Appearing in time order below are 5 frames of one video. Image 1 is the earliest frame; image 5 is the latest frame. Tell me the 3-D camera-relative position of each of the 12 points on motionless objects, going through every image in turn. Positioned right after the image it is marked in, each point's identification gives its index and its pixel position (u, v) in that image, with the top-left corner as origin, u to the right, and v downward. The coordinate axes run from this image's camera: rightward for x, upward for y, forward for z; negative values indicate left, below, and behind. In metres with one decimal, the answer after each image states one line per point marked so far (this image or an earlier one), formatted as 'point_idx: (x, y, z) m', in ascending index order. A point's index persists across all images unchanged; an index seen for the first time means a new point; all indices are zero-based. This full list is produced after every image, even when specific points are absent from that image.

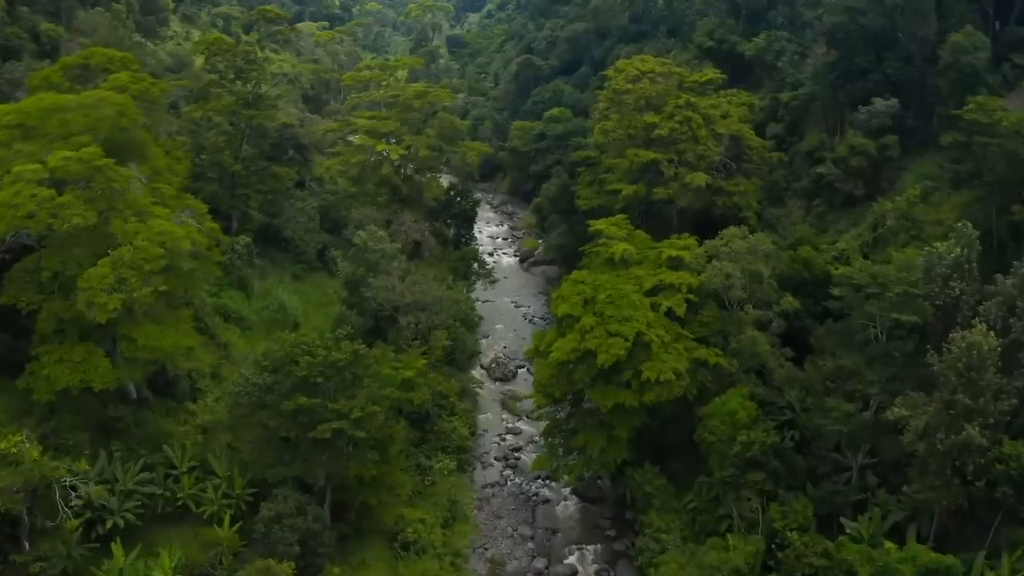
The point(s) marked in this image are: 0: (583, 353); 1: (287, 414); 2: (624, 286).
0: (+1.6, -1.5, +17.7) m
1: (-4.6, -2.6, +16.3) m
2: (+2.6, 0.0, +18.5) m
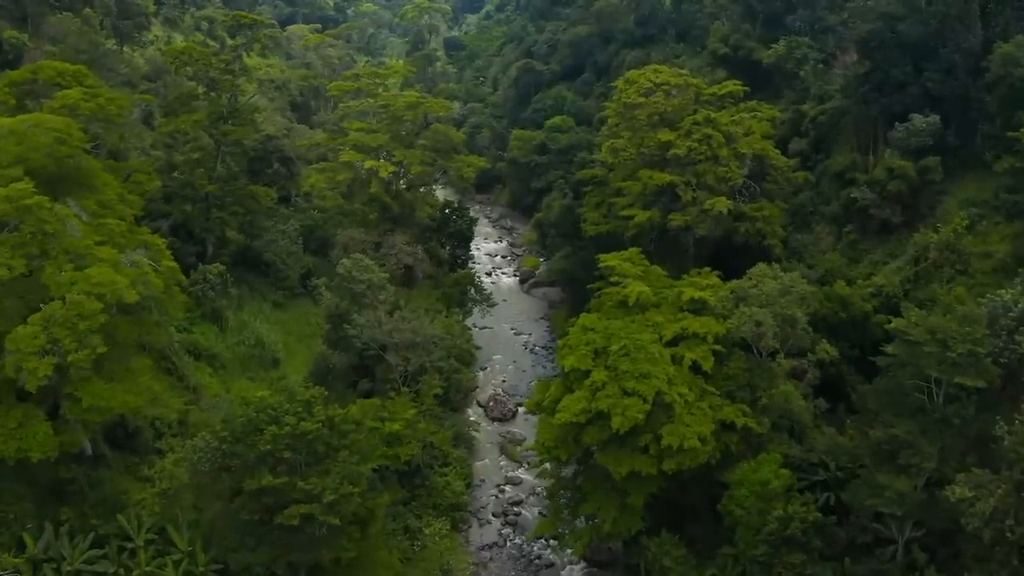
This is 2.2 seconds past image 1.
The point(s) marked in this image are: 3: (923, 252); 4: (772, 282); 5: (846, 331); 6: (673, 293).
0: (+1.6, -2.5, +15.4) m
1: (-4.6, -3.6, +14.0) m
2: (+2.6, -1.0, +16.2) m
3: (+10.2, +0.9, +19.7) m
4: (+5.6, +0.1, +17.2) m
5: (+7.9, -1.0, +18.9) m
6: (+3.5, -0.1, +17.4) m
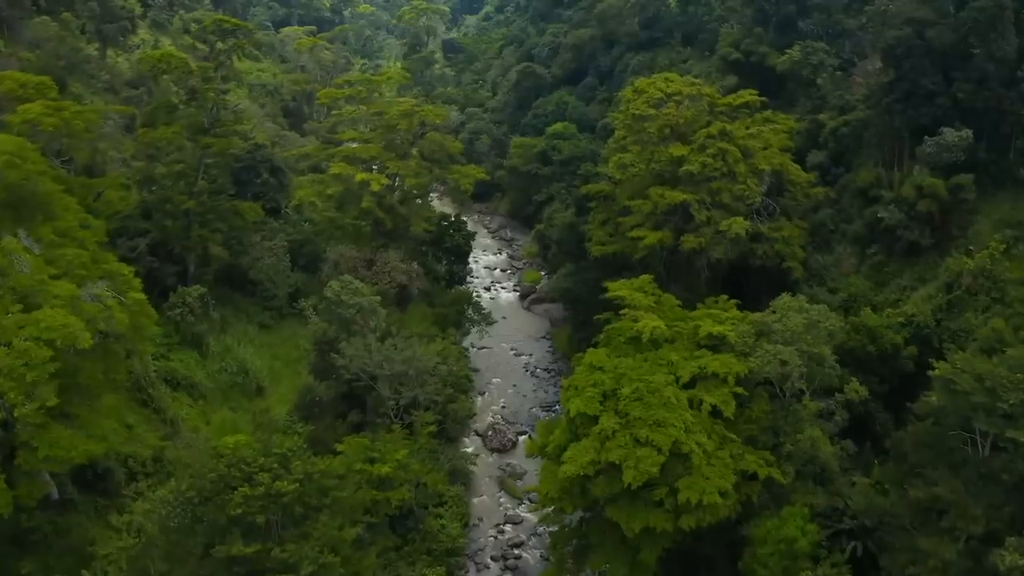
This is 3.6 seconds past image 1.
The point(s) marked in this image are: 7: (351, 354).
0: (+1.6, -3.1, +14.0) m
1: (-4.6, -4.3, +12.5) m
2: (+2.6, -1.6, +14.7) m
3: (+10.2, +0.2, +18.2) m
4: (+5.6, -0.5, +15.7) m
5: (+7.9, -1.7, +17.4) m
6: (+3.5, -0.8, +15.9) m
7: (-4.0, -1.6, +19.9) m
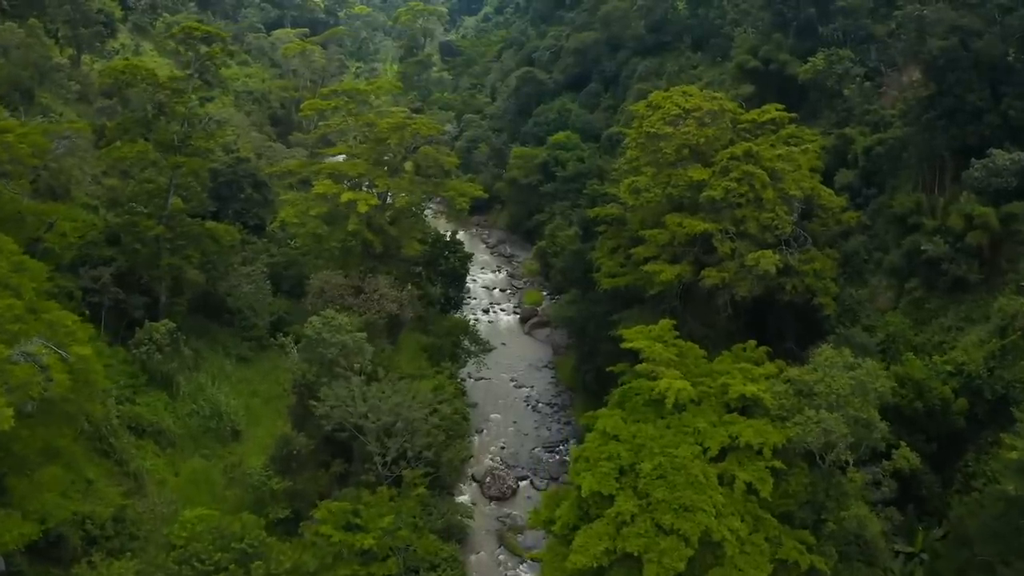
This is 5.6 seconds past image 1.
0: (+1.6, -4.0, +12.0) m
1: (-4.6, -5.2, +10.5) m
2: (+2.6, -2.5, +12.7) m
3: (+10.2, -0.7, +16.2) m
4: (+5.6, -1.4, +13.7) m
5: (+7.9, -2.6, +15.4) m
6: (+3.5, -1.7, +13.9) m
7: (-4.0, -2.5, +17.9) m
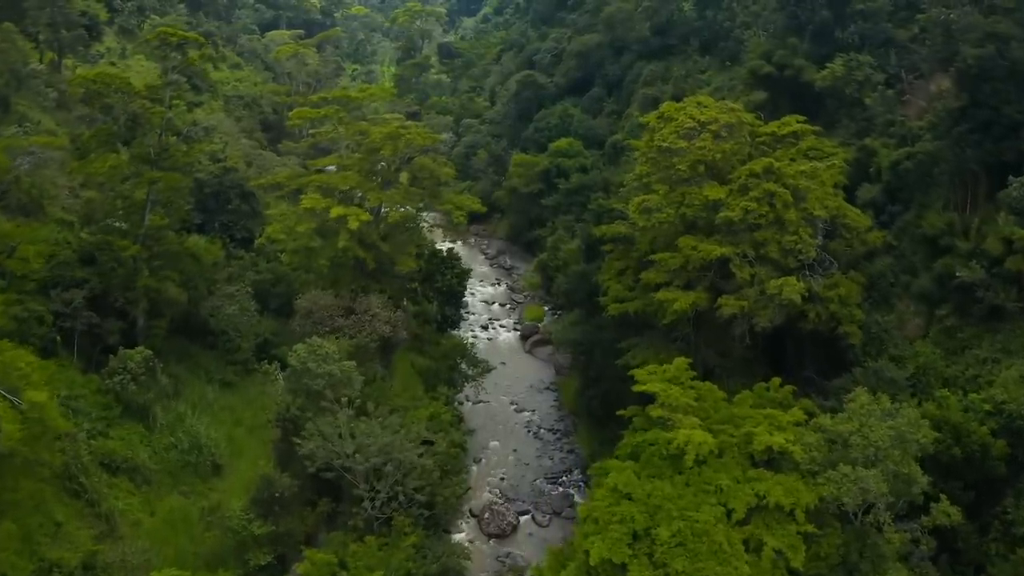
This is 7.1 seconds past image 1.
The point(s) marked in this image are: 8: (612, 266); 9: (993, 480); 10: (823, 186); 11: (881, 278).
0: (+1.6, -4.6, +10.6) m
1: (-4.6, -5.8, +9.2) m
2: (+2.7, -3.1, +11.3) m
3: (+10.2, -1.2, +14.9) m
4: (+5.7, -2.0, +12.3) m
5: (+7.9, -3.2, +14.0) m
6: (+3.6, -2.3, +12.5) m
7: (-4.0, -3.1, +16.6) m
8: (+2.4, +0.6, +19.2) m
9: (+8.8, -3.5, +14.5) m
10: (+6.8, +2.2, +17.3) m
11: (+8.5, +0.2, +18.3) m
